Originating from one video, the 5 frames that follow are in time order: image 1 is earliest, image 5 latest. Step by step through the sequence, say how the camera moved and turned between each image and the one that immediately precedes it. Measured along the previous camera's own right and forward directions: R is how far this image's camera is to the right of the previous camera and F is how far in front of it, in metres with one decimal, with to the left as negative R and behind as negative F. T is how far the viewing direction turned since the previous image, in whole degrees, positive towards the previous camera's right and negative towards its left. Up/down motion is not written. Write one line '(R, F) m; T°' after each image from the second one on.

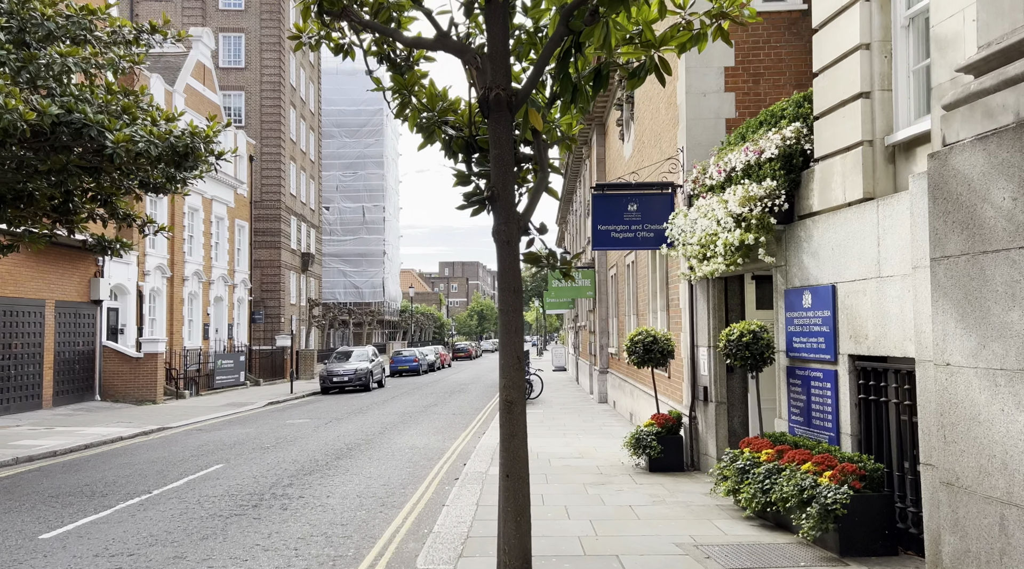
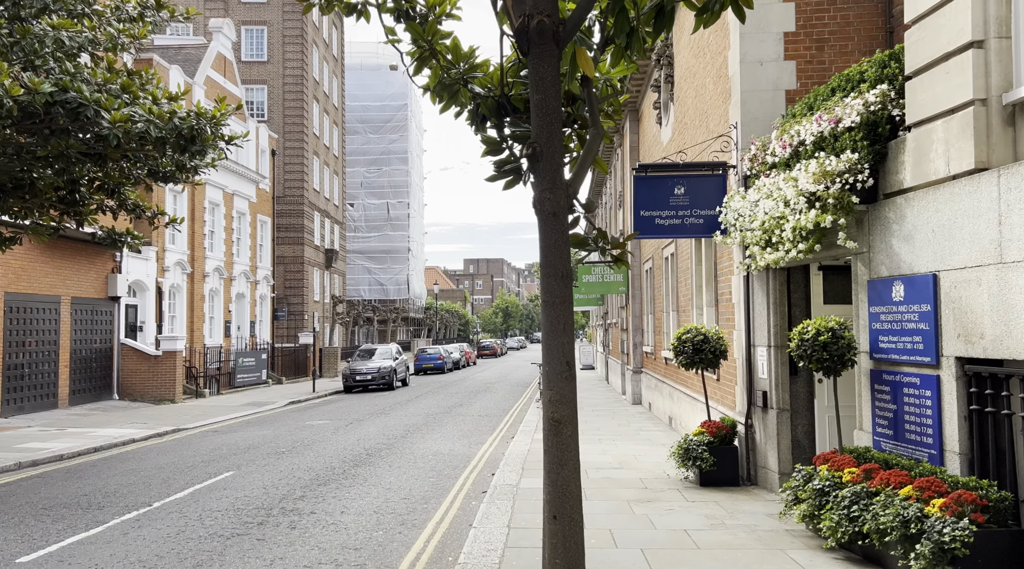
(-0.1, +1.0) m; -2°
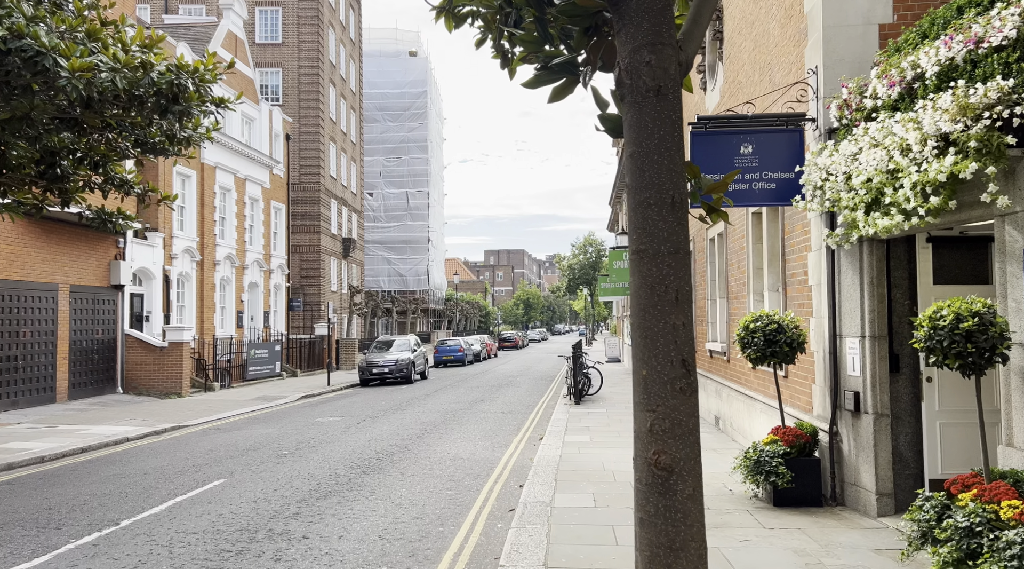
(-0.1, +1.6) m; -1°
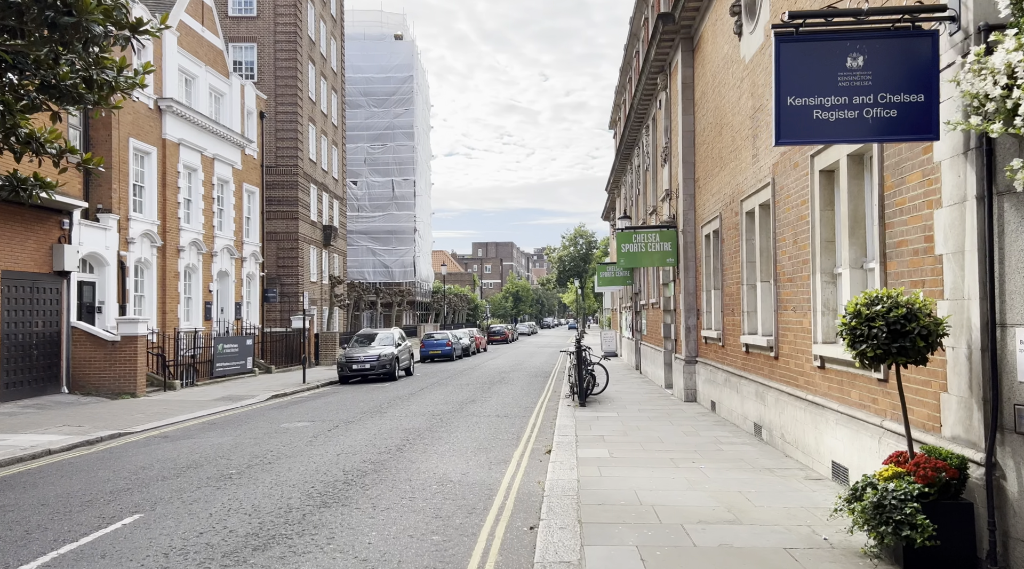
(-0.2, +2.4) m; +1°
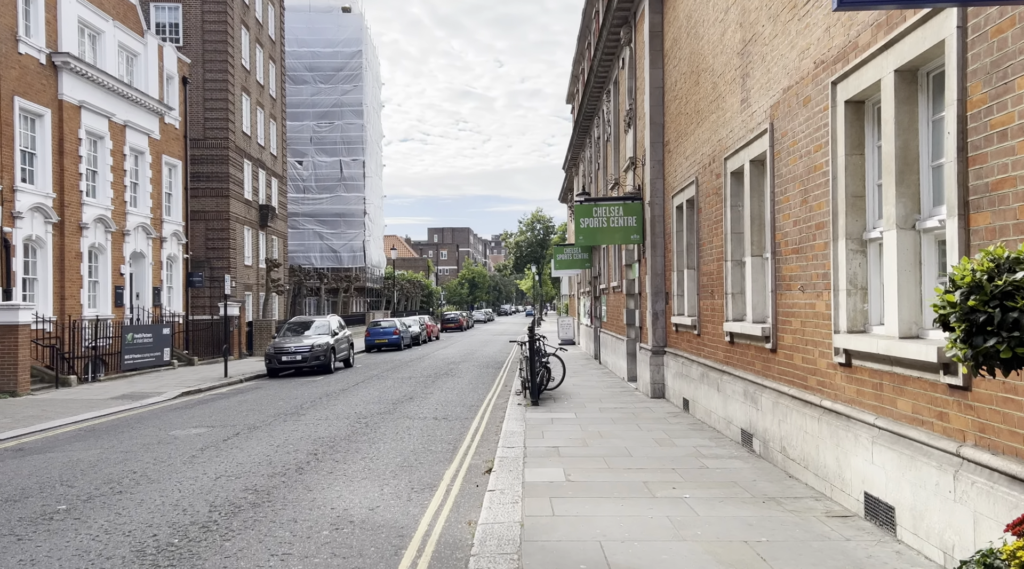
(+0.3, +2.4) m; +3°
